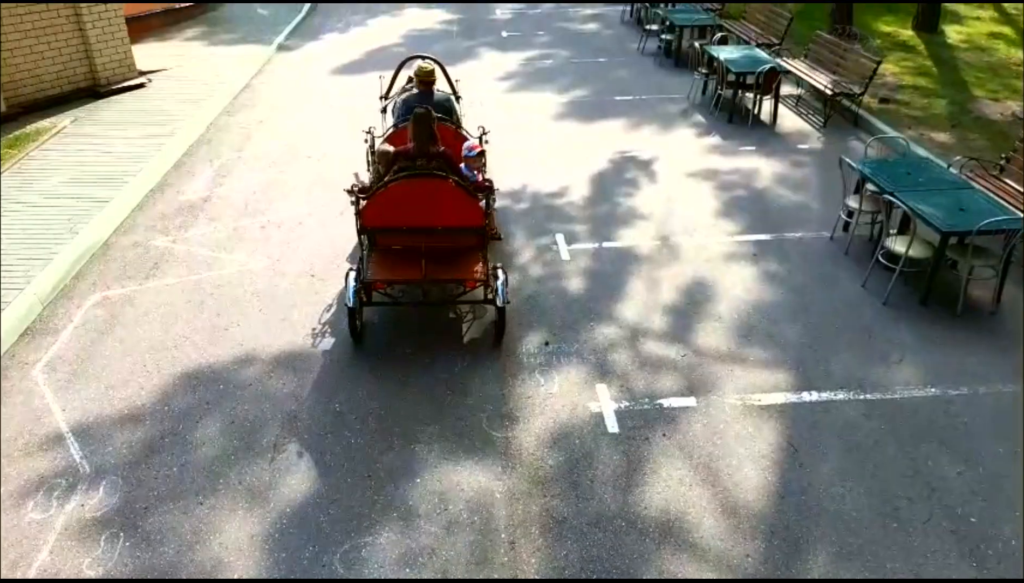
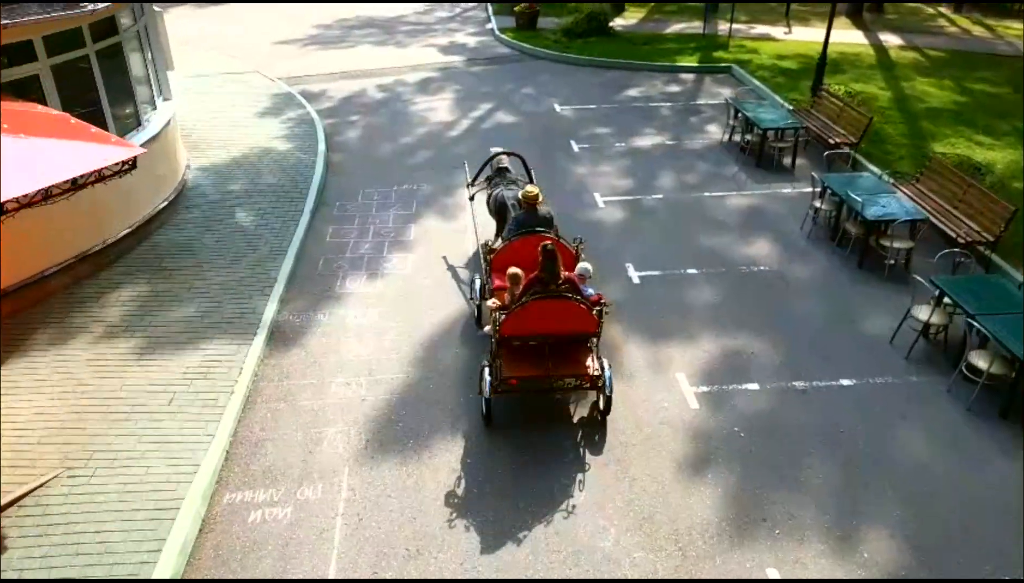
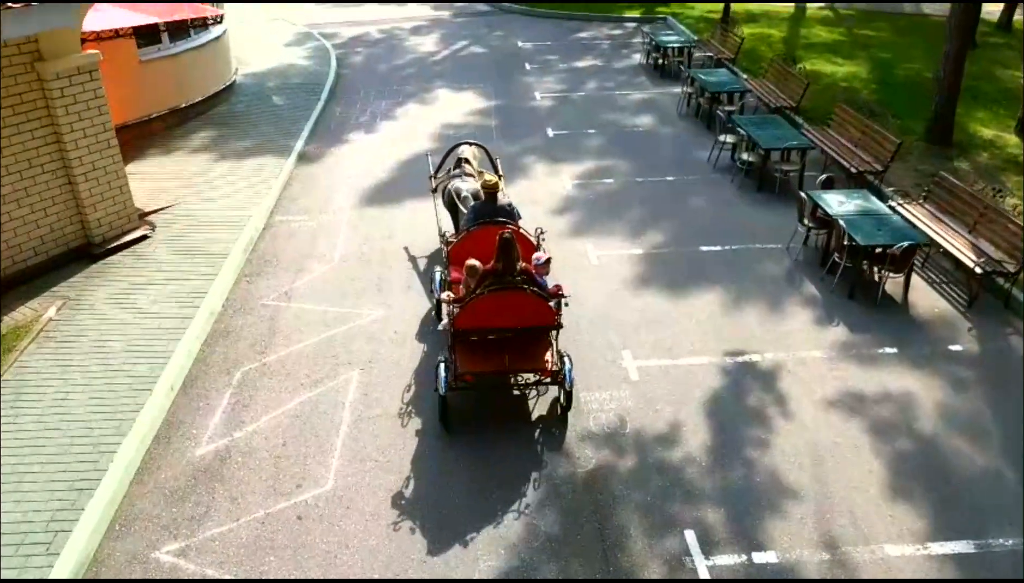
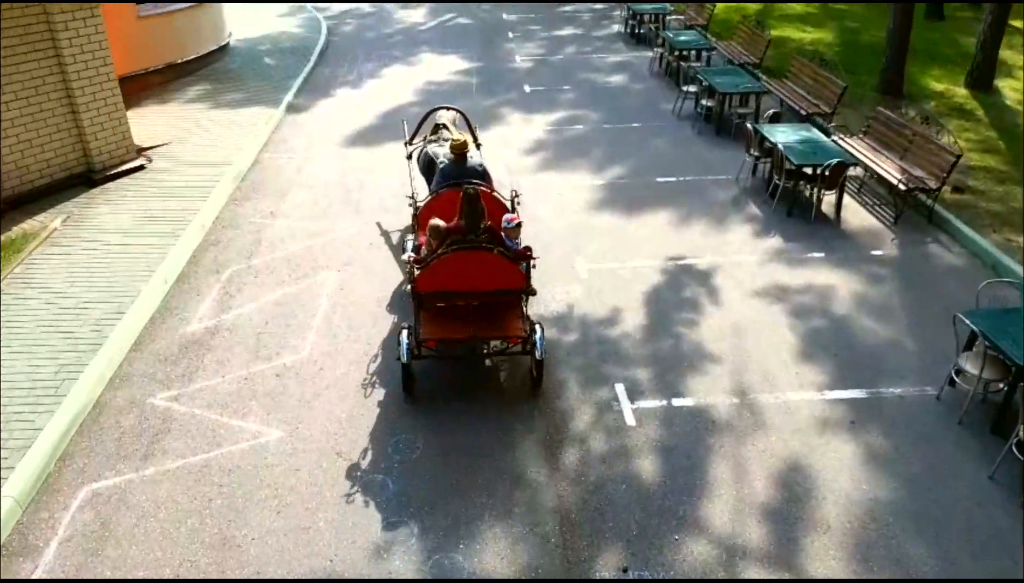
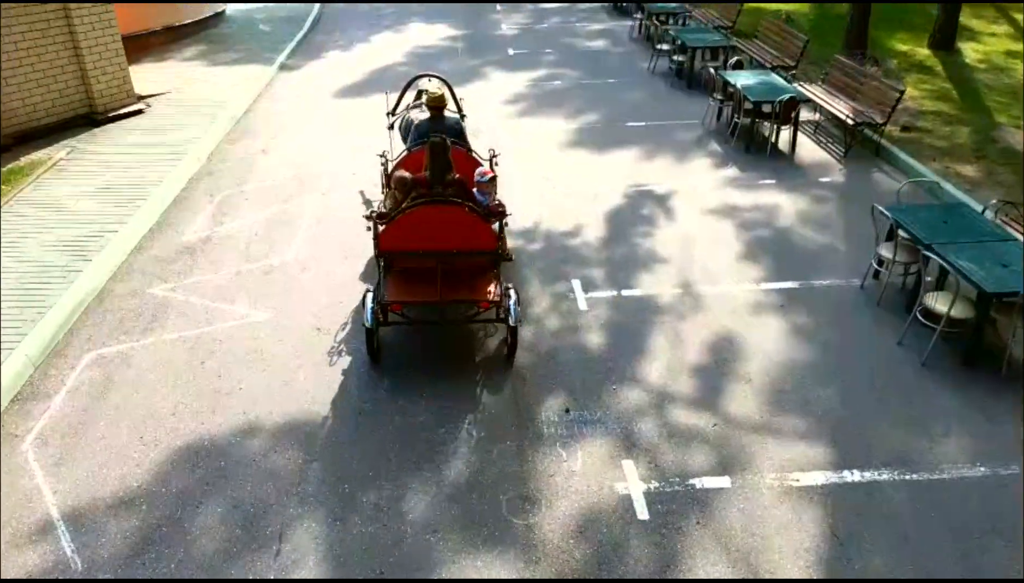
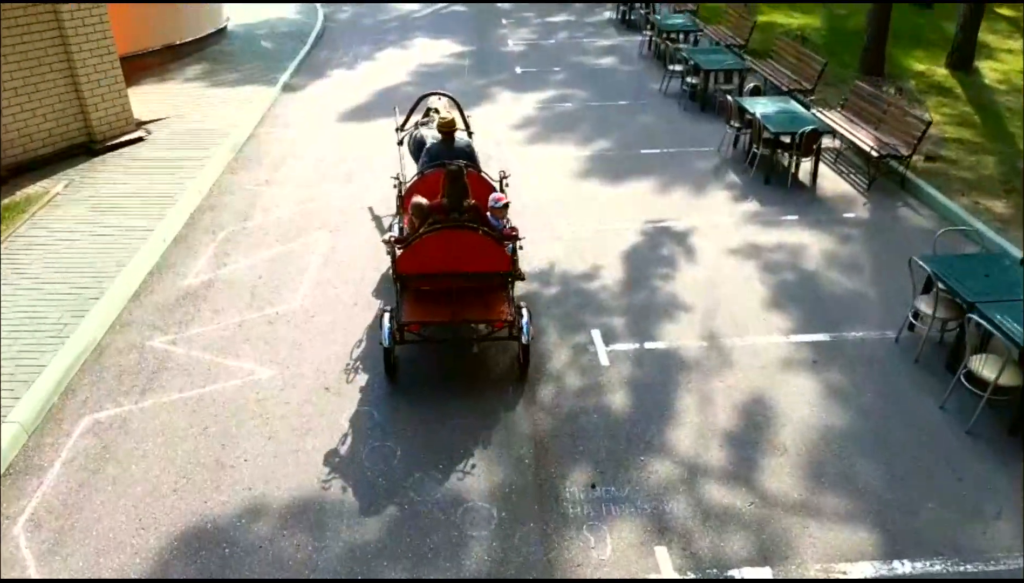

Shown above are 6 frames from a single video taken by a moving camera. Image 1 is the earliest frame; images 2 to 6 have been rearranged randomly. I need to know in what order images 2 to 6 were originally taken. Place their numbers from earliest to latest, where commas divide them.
5, 6, 4, 3, 2
